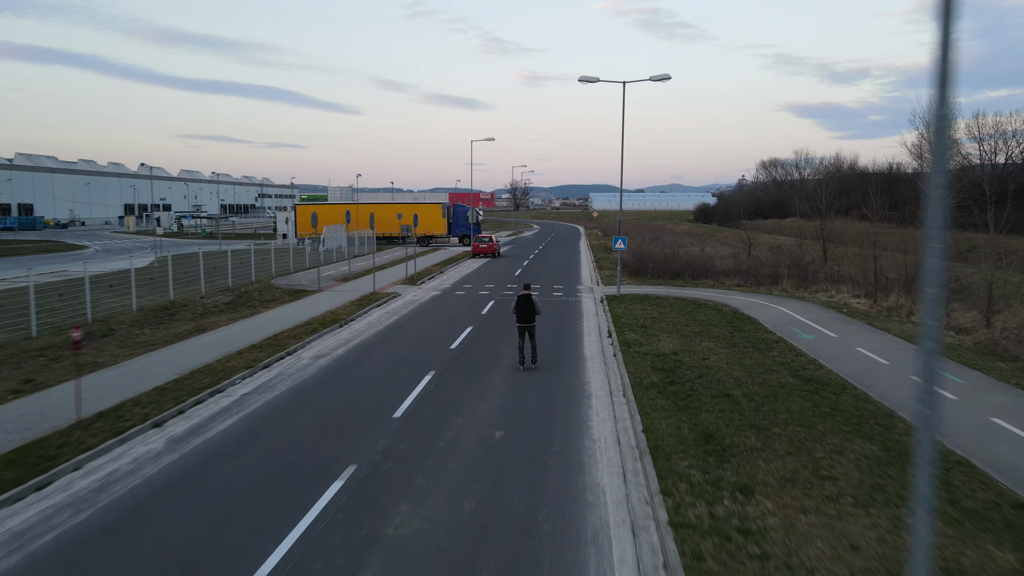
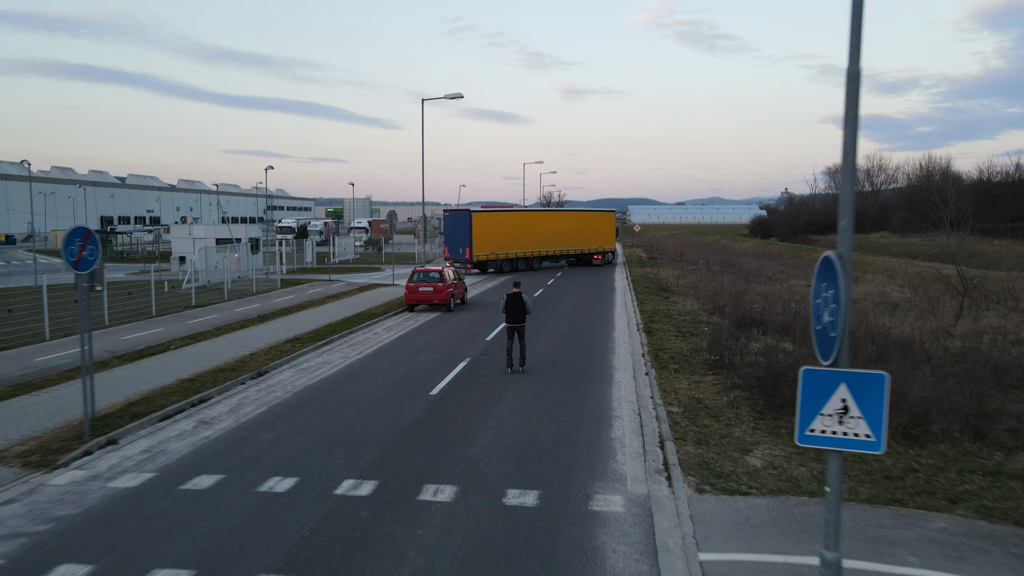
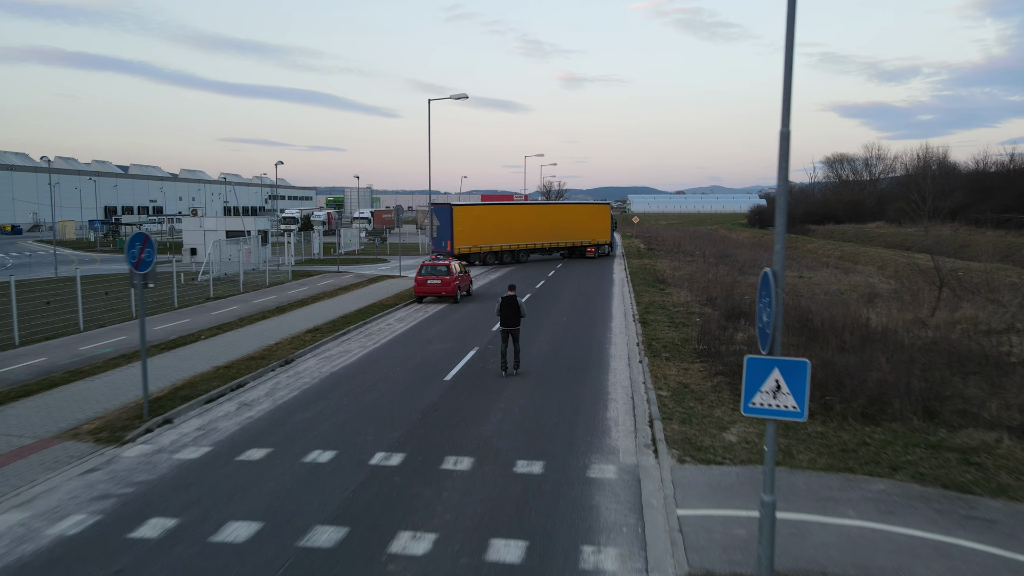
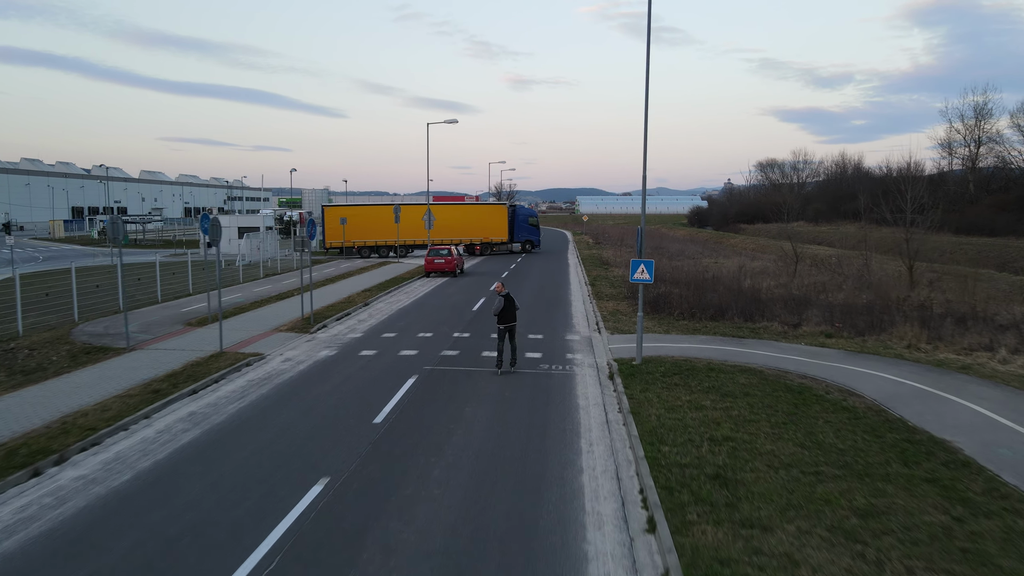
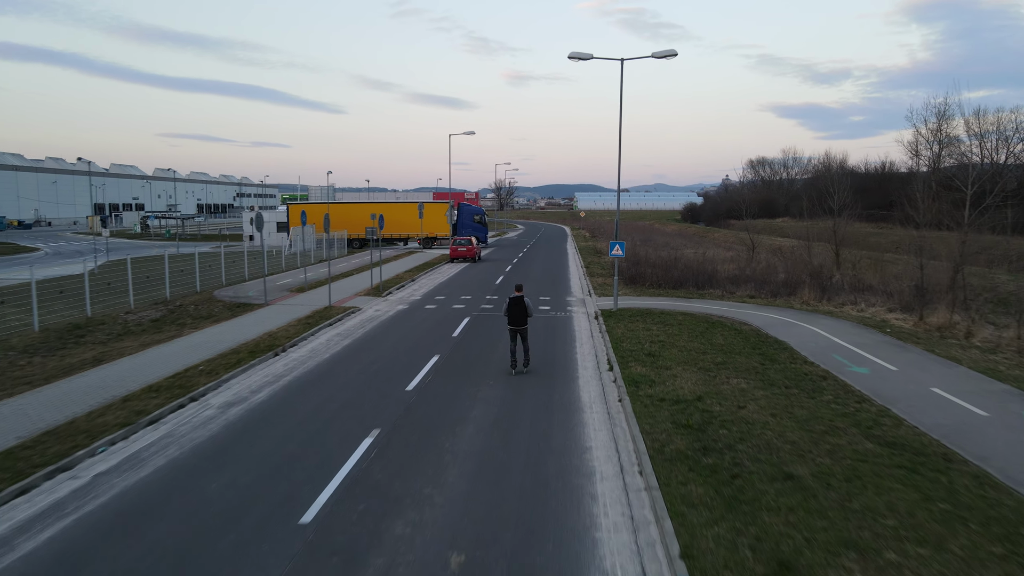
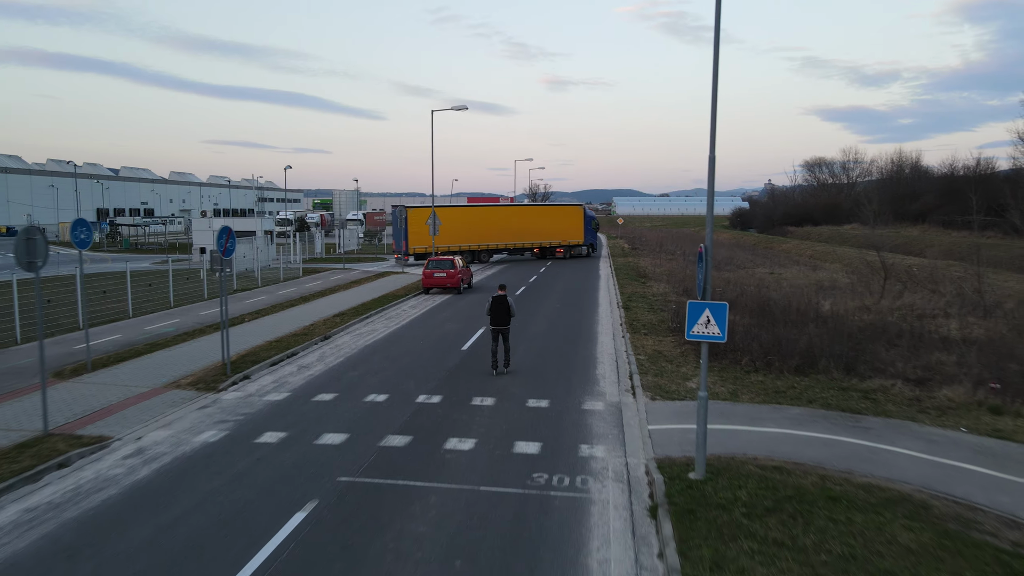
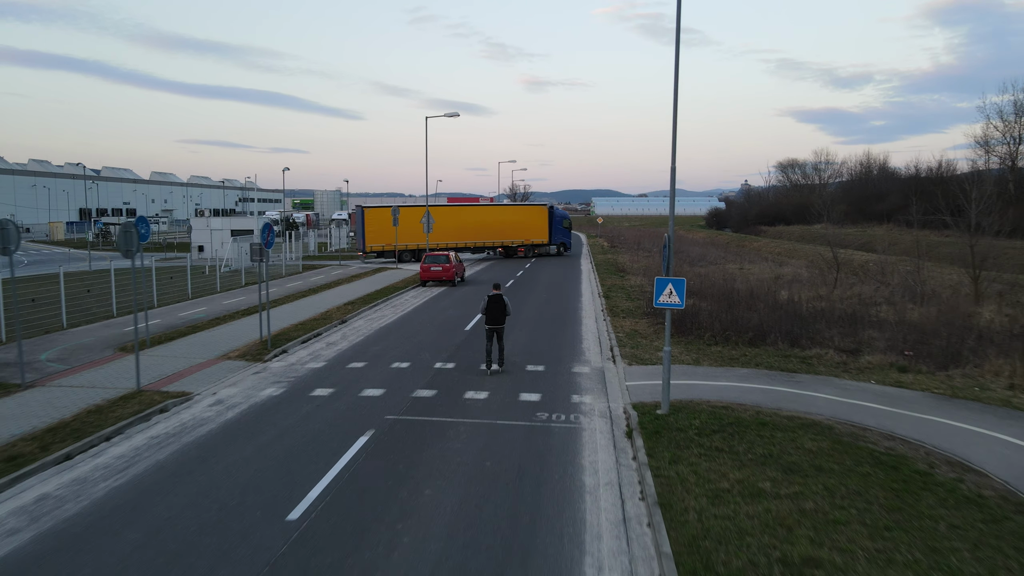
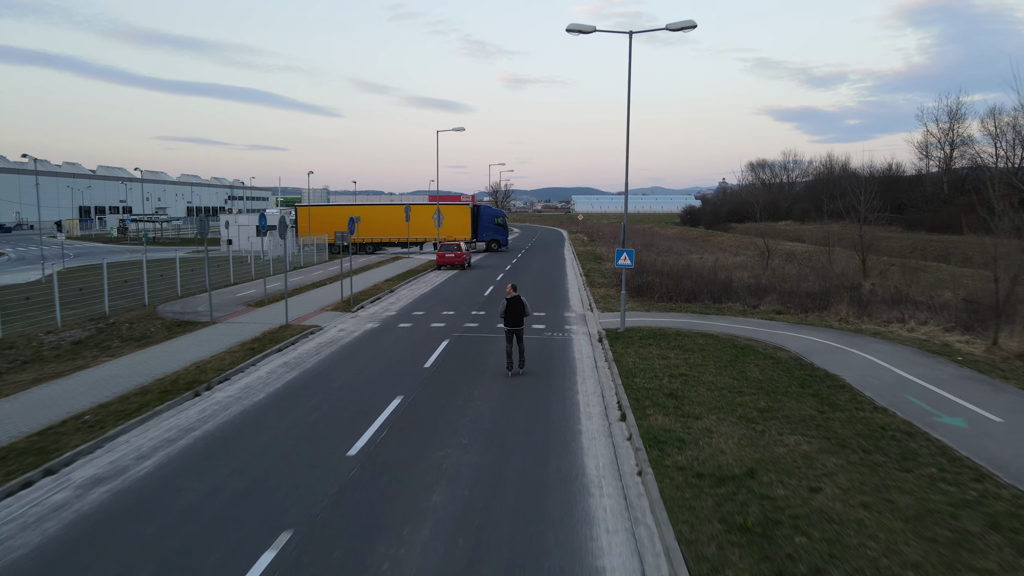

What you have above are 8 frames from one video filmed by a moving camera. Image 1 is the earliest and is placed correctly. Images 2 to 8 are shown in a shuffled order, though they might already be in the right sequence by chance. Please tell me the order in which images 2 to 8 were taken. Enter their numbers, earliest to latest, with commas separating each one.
5, 8, 4, 7, 6, 3, 2
